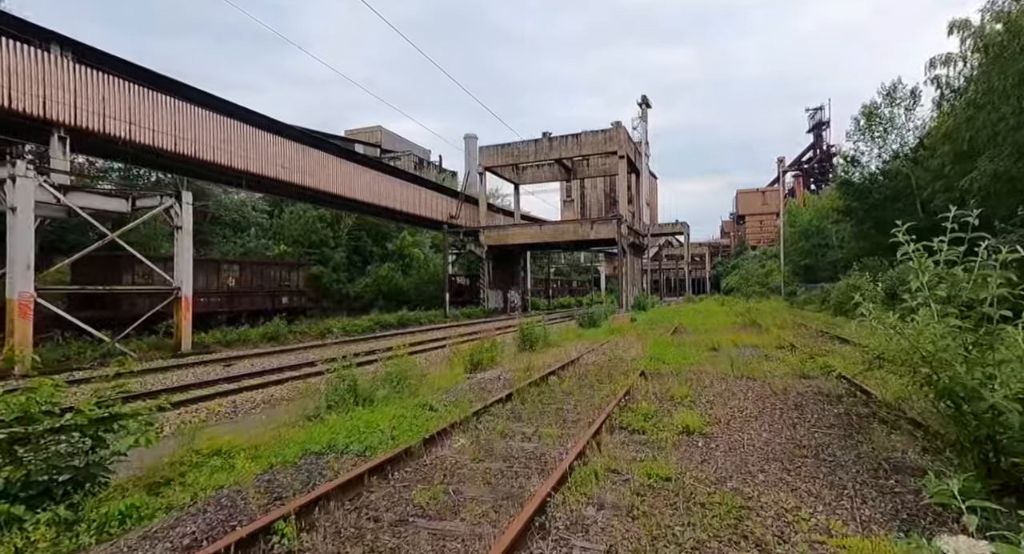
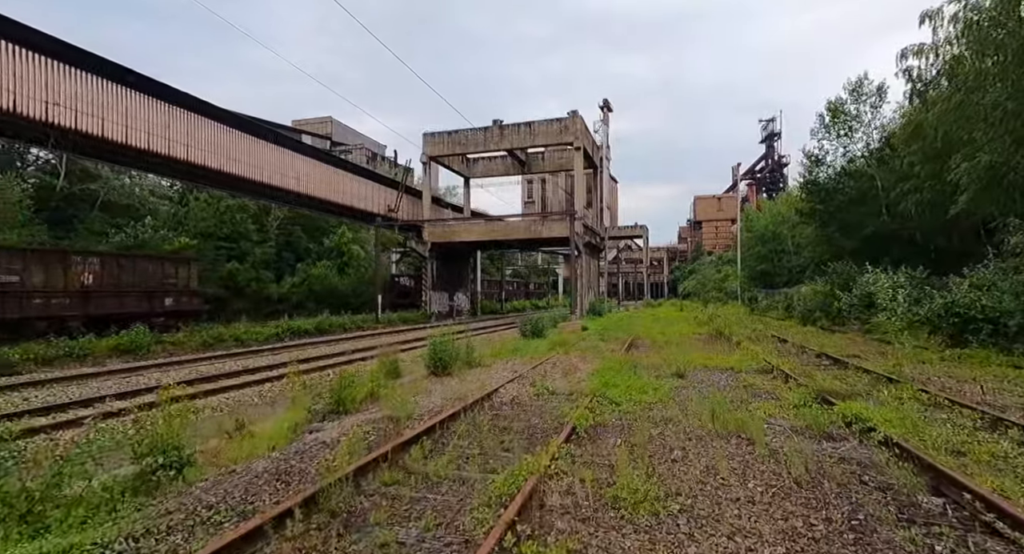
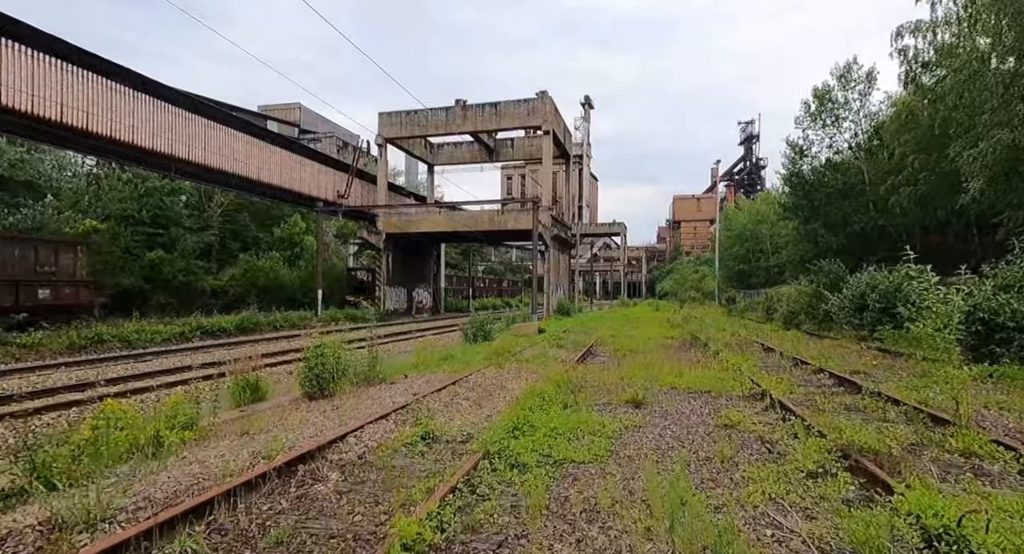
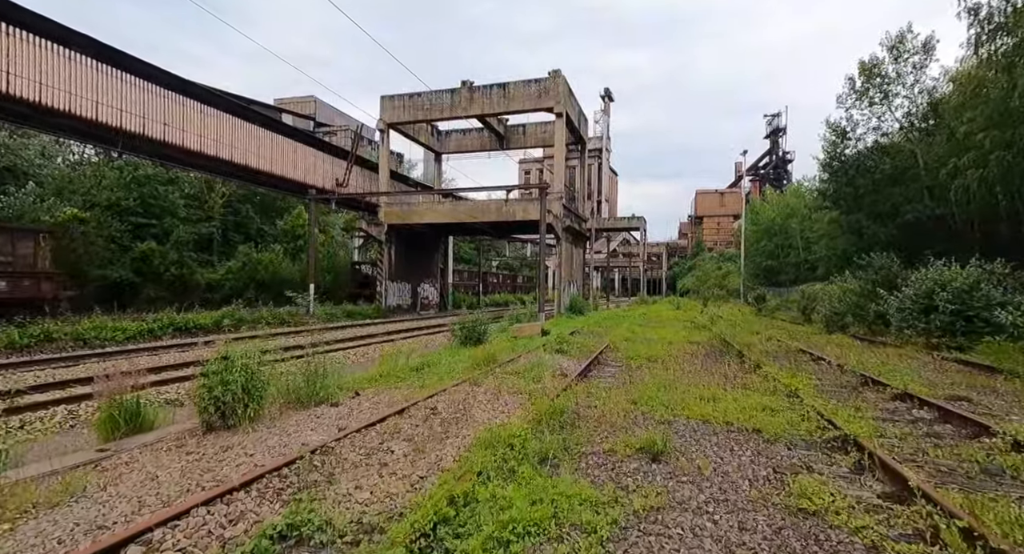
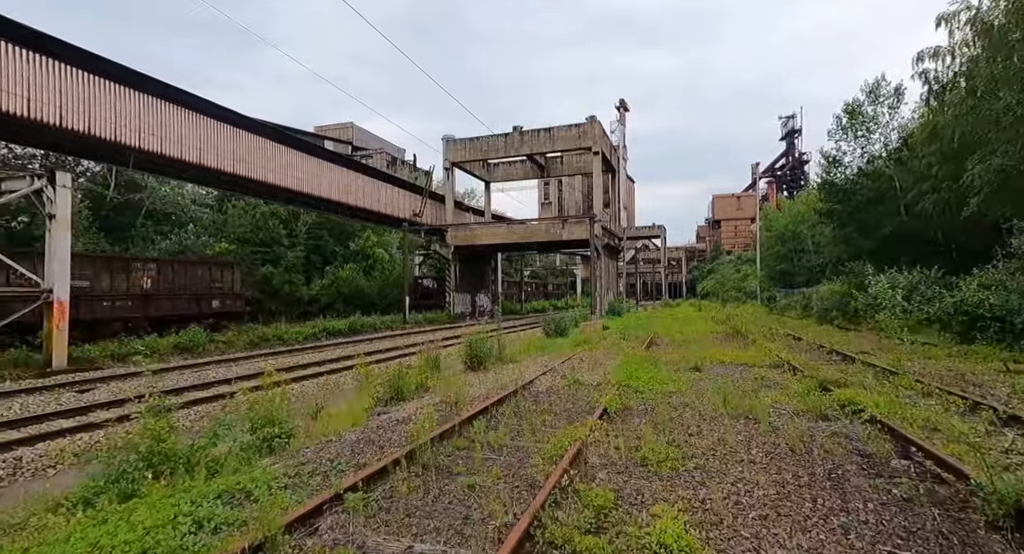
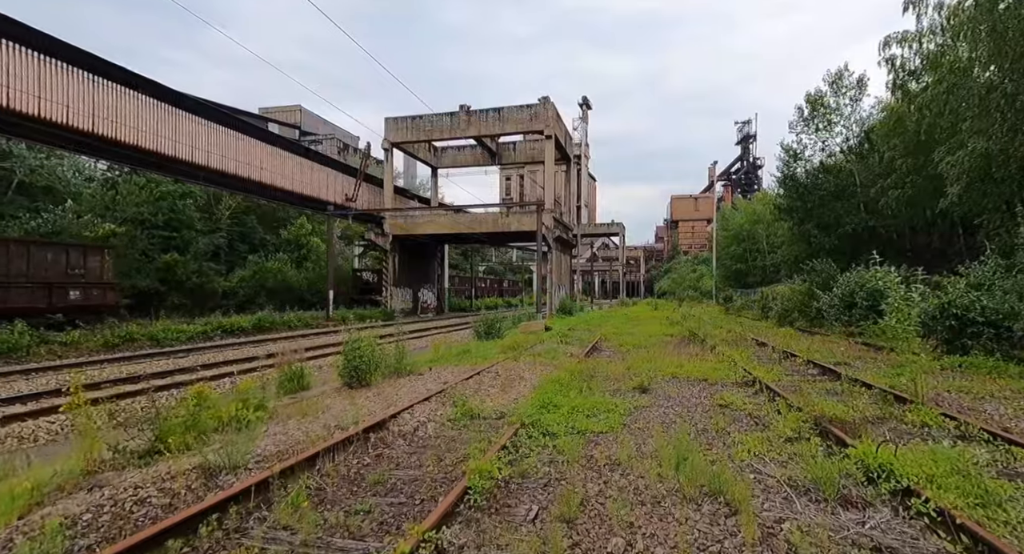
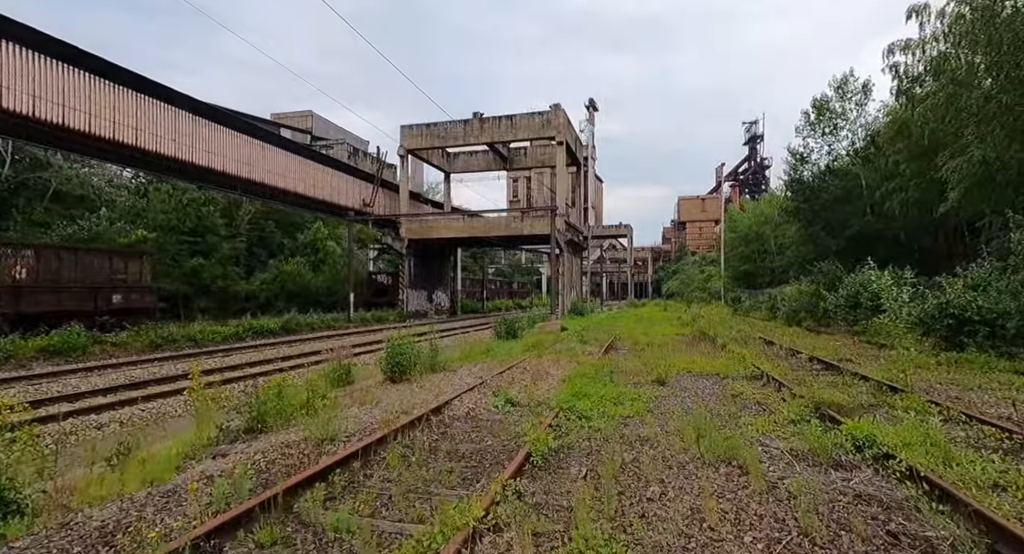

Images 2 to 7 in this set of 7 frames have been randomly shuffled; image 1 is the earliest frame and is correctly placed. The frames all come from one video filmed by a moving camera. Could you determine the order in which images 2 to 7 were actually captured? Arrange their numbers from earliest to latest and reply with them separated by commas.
5, 2, 7, 6, 3, 4
